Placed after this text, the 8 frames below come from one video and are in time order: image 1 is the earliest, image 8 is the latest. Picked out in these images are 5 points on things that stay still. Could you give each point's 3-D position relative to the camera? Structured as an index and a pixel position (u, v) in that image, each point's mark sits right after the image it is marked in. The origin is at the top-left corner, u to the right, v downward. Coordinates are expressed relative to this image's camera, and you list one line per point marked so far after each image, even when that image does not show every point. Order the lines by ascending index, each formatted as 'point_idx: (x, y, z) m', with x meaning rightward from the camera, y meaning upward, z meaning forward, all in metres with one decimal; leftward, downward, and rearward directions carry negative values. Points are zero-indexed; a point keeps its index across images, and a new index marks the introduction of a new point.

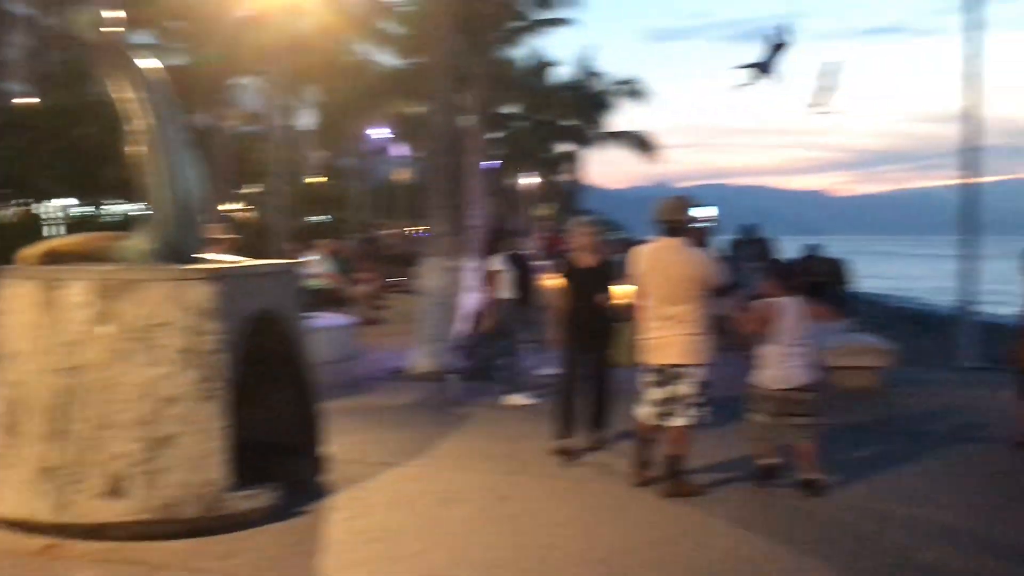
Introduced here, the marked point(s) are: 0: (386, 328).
0: (-1.4, -0.4, +12.9) m
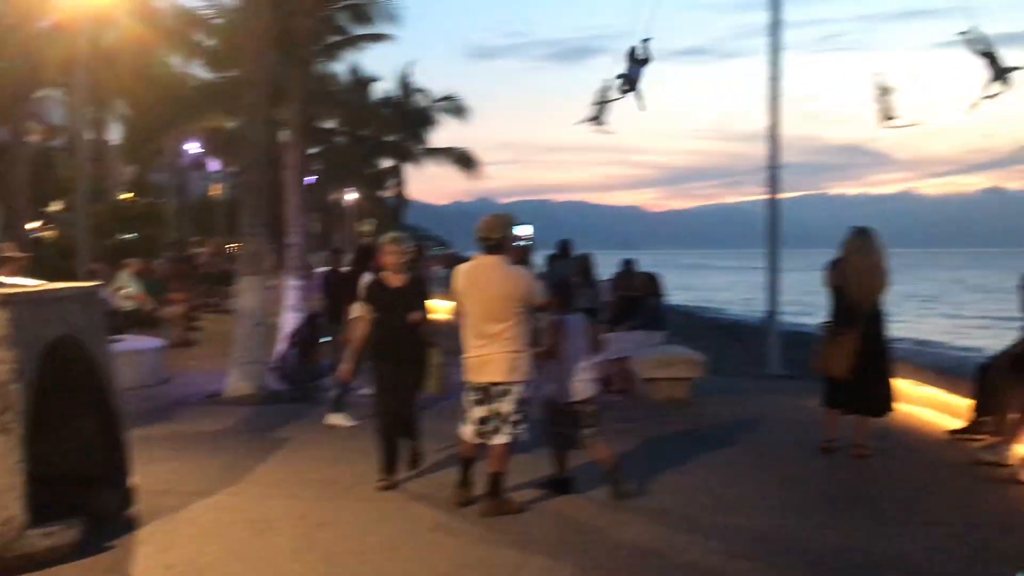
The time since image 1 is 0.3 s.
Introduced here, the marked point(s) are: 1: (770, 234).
0: (-3.3, -0.6, +12.6) m
1: (+3.3, +0.7, +15.1) m
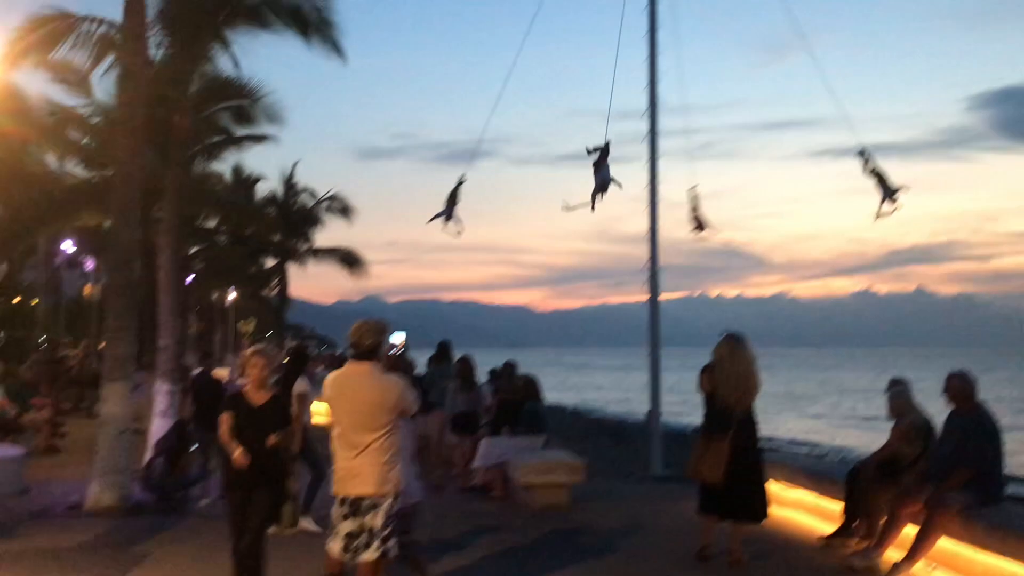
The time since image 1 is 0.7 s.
0: (-4.5, -1.7, +12.1) m
1: (+1.8, -0.6, +15.3) m
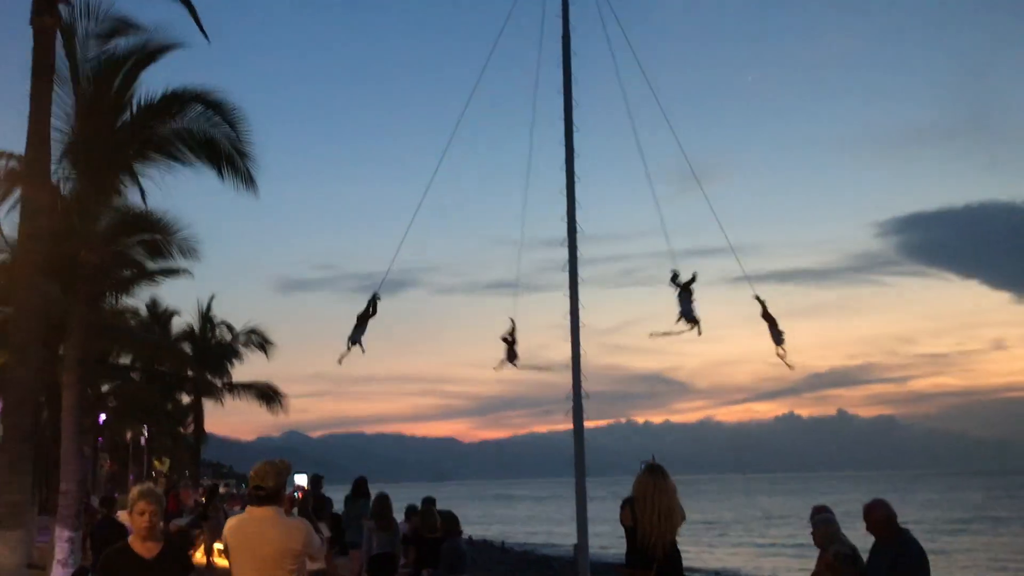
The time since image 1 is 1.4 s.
0: (-5.3, -3.1, +11.5) m
1: (+0.8, -2.2, +15.1) m
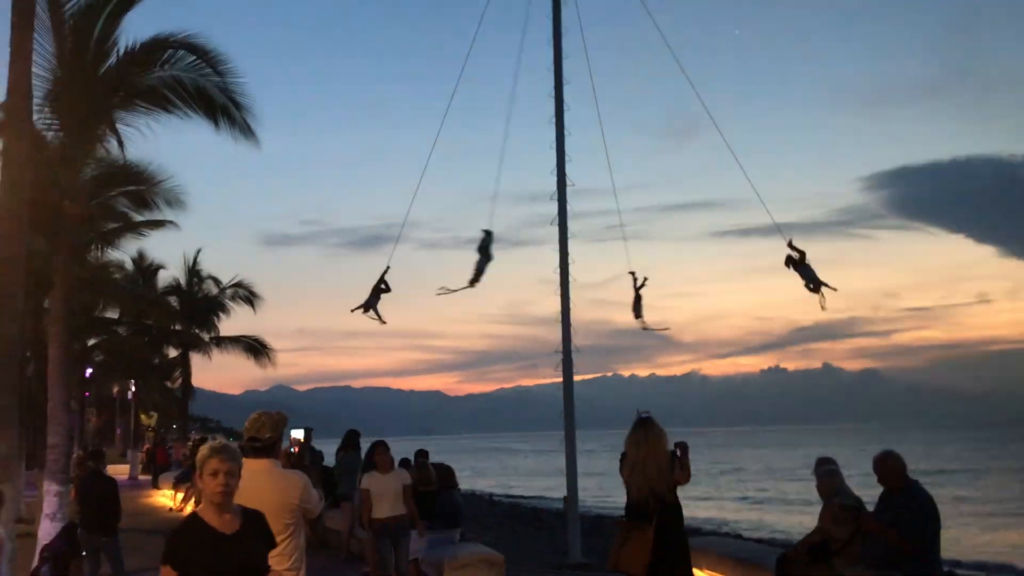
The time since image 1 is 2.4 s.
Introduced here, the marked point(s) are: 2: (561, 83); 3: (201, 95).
0: (-5.3, -2.6, +11.4) m
1: (+0.7, -1.7, +15.1) m
2: (+0.6, +2.6, +15.5) m
3: (-3.6, +2.3, +13.8) m
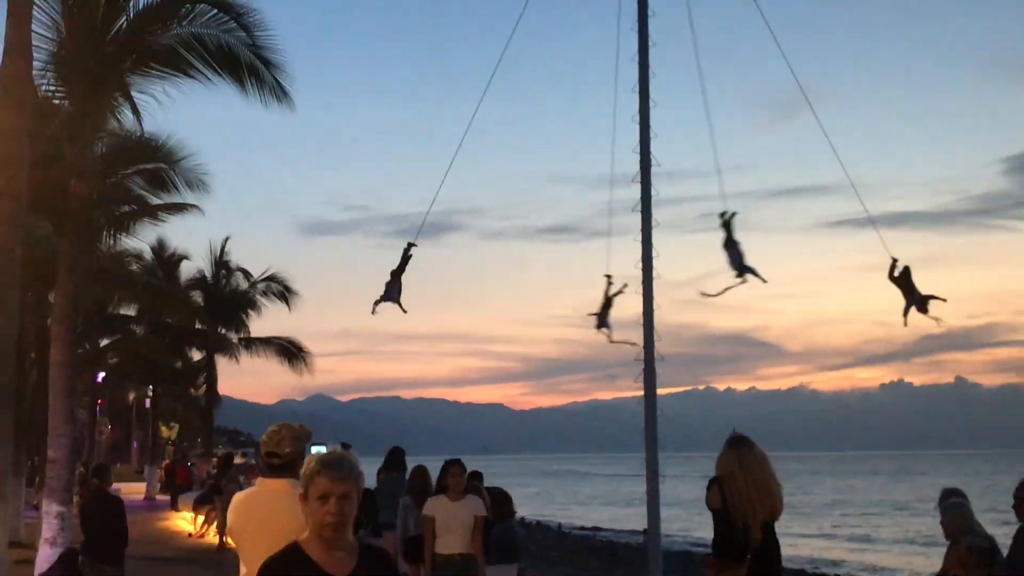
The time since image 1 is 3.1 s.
0: (-4.8, -2.5, +9.6) m
1: (+1.5, -1.6, +12.9) m
2: (+1.5, +2.7, +13.3) m
3: (-2.9, +2.3, +11.9) m
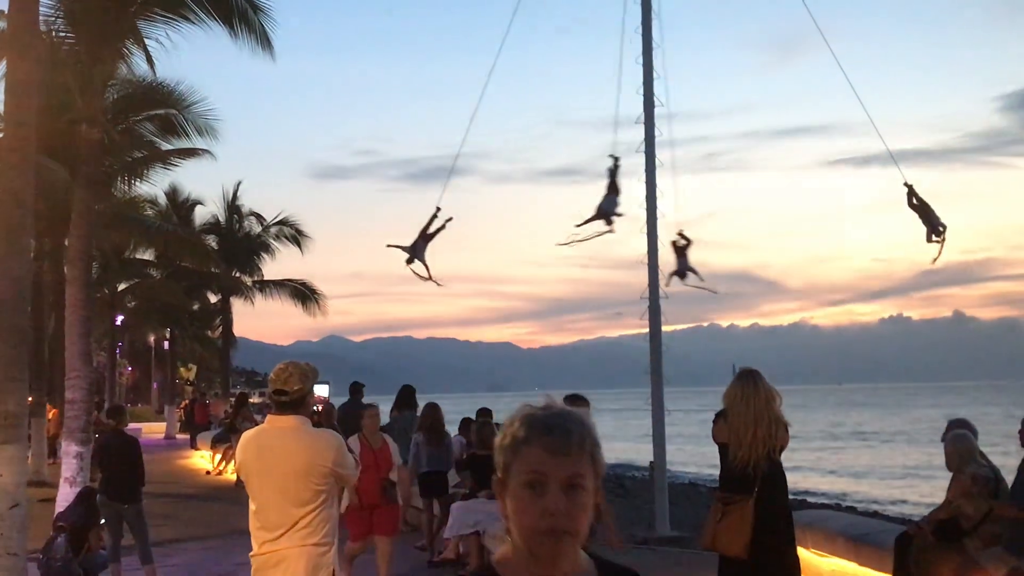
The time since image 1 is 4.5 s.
0: (-4.7, -2.1, +10.1) m
1: (+1.6, -0.9, +13.3) m
2: (+1.5, +3.4, +13.5) m
3: (-2.8, +2.9, +12.1) m
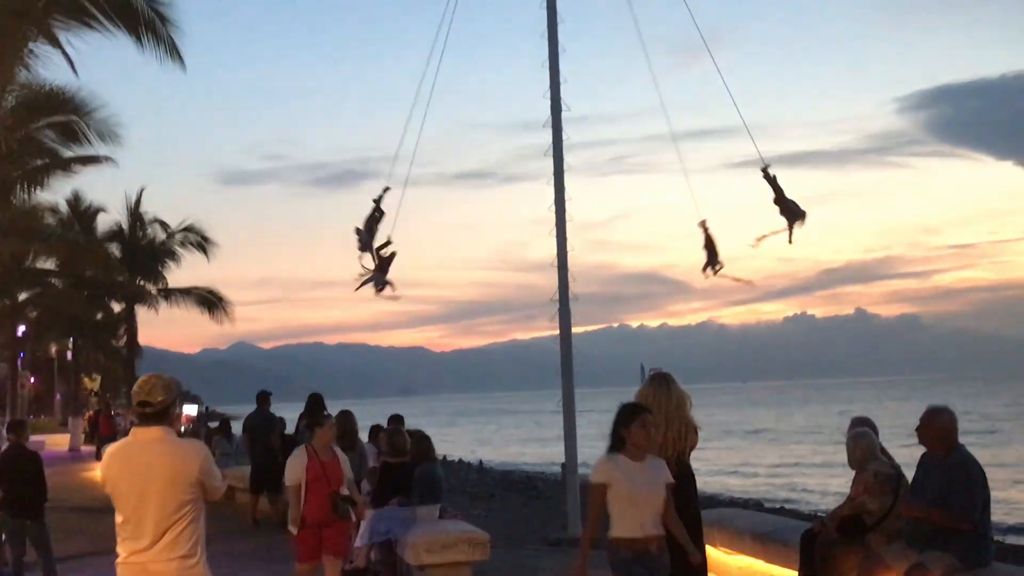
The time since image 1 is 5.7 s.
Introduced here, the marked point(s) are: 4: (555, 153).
0: (-5.5, -2.2, +9.7) m
1: (+0.6, -1.0, +13.4) m
2: (+0.5, +3.3, +13.6) m
3: (-3.8, +2.8, +11.9) m
4: (+0.5, +1.5, +13.4) m
